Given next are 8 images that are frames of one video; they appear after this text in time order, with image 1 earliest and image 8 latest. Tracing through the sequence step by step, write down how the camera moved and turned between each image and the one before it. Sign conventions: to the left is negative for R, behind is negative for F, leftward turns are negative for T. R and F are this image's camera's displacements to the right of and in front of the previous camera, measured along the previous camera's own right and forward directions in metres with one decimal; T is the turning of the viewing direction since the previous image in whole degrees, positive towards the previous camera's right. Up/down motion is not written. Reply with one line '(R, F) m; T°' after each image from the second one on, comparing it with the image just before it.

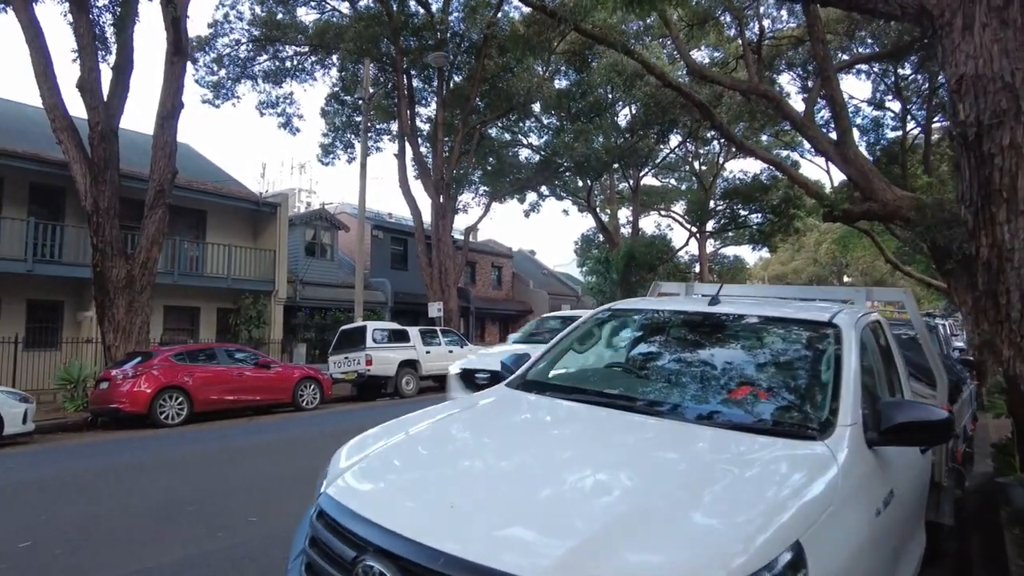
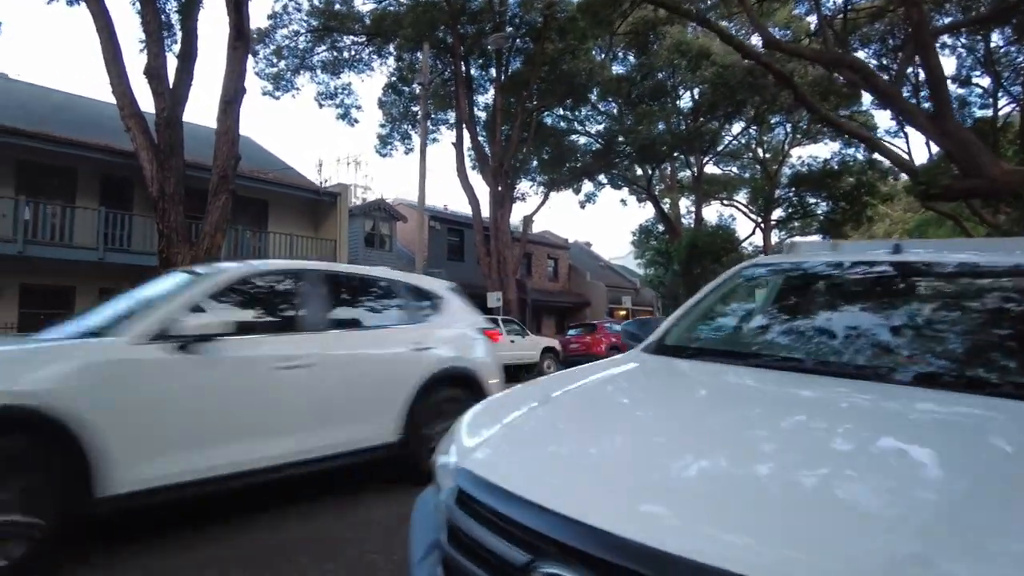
(-0.3, +0.5) m; -4°
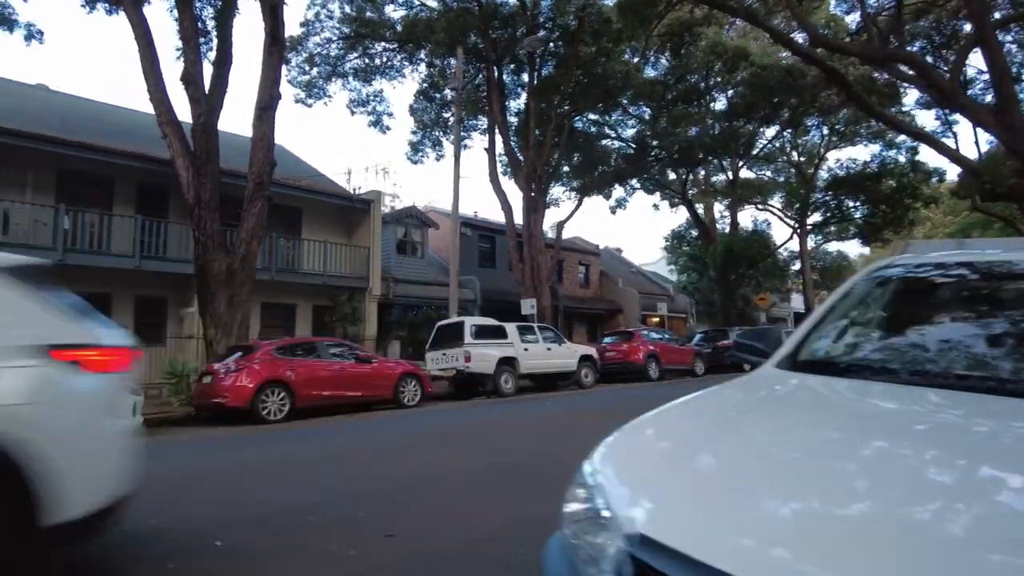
(-0.3, +0.3) m; -2°
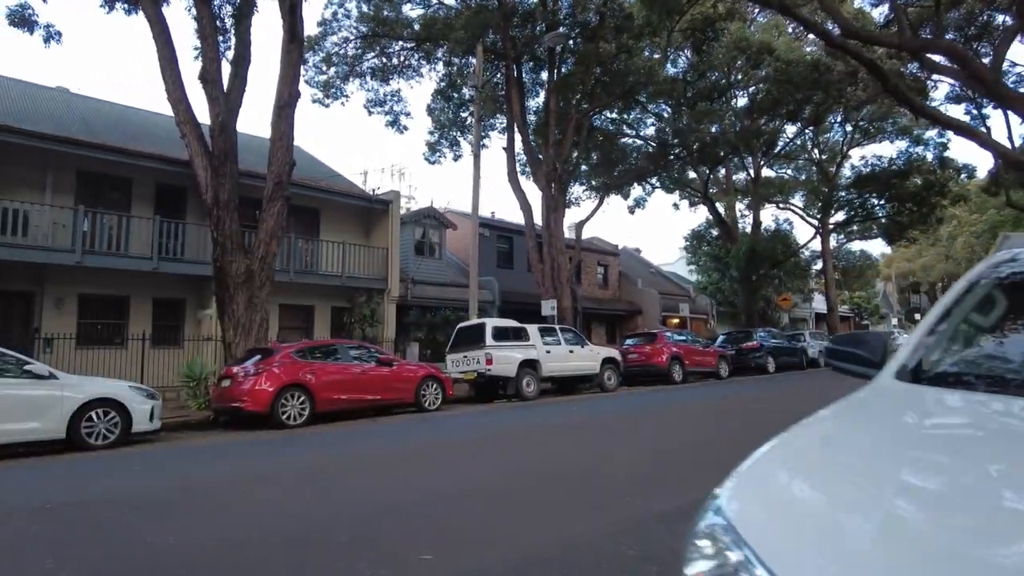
(-0.2, +0.3) m; -1°
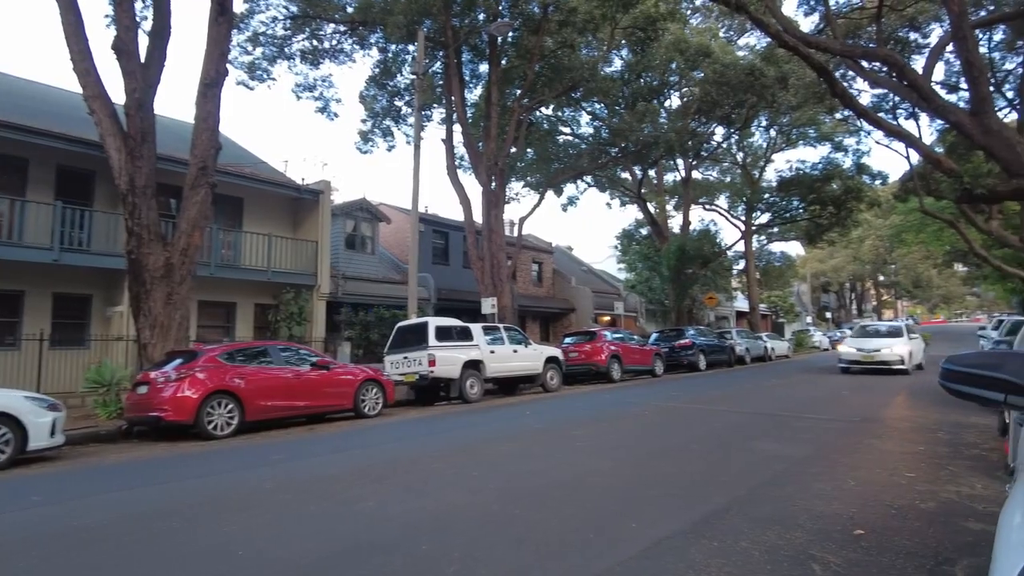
(-0.4, +0.6) m; +7°
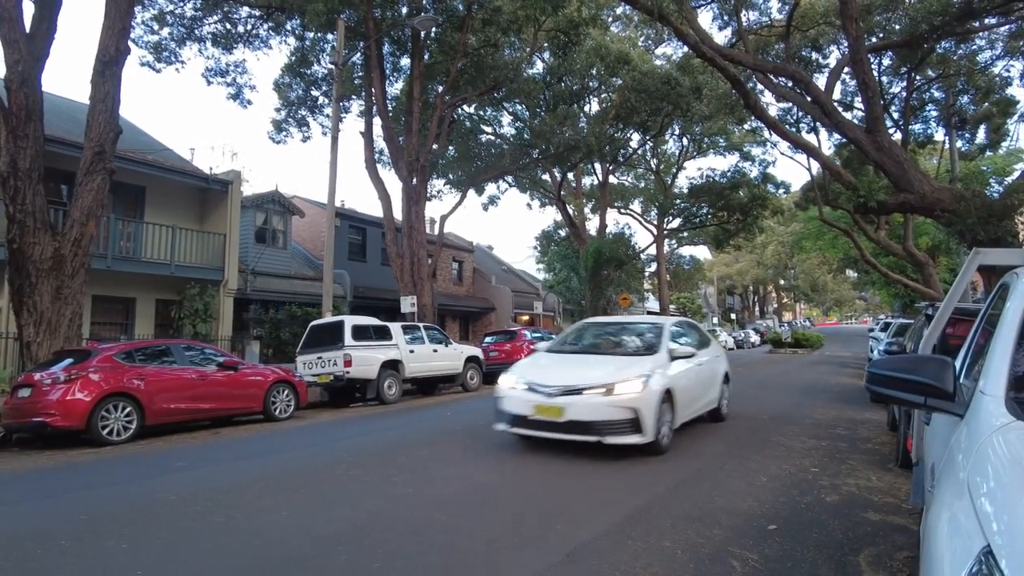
(-0.1, +0.1) m; +7°
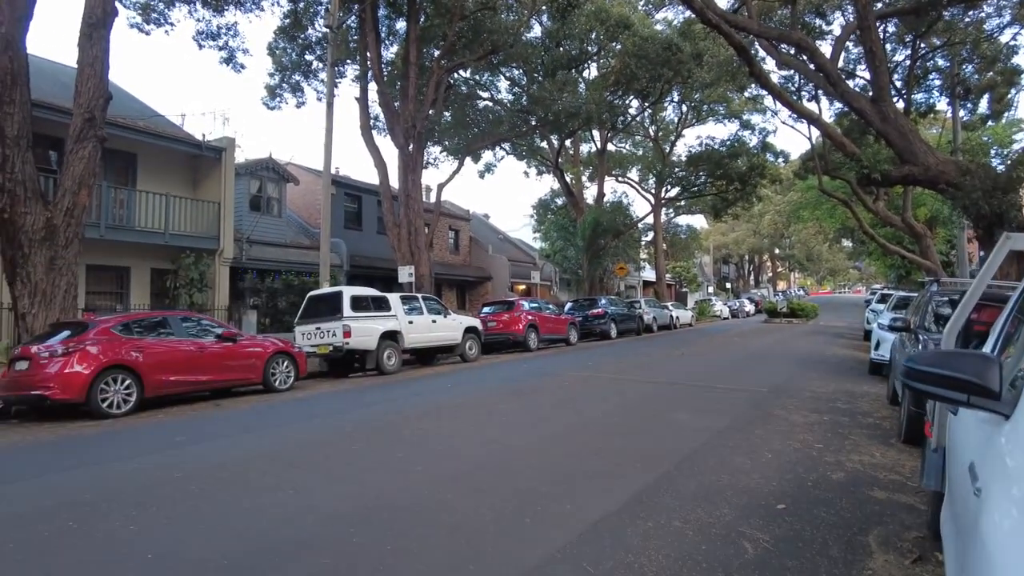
(-0.1, +0.1) m; +1°
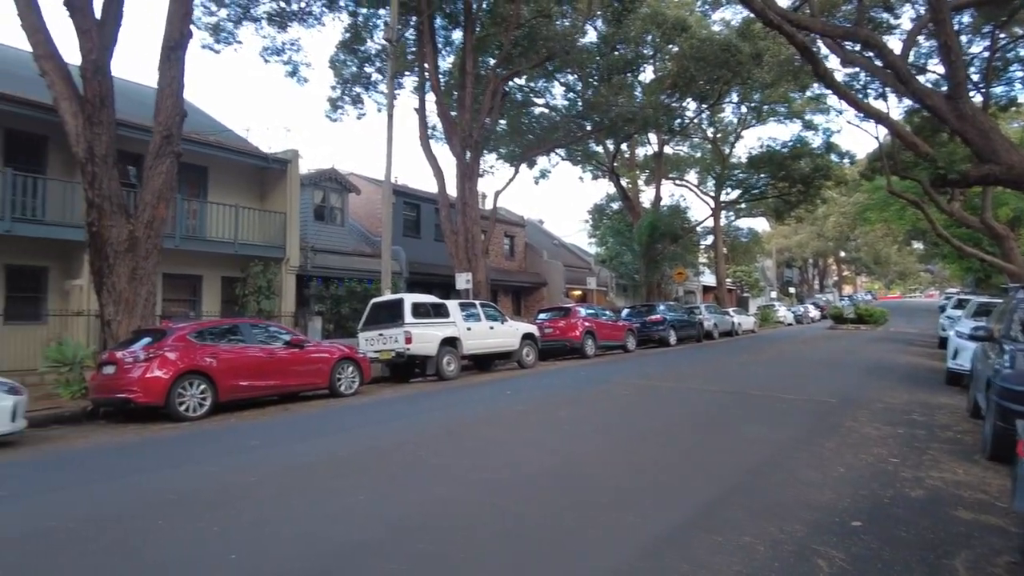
(-0.1, 0.0) m; -5°
